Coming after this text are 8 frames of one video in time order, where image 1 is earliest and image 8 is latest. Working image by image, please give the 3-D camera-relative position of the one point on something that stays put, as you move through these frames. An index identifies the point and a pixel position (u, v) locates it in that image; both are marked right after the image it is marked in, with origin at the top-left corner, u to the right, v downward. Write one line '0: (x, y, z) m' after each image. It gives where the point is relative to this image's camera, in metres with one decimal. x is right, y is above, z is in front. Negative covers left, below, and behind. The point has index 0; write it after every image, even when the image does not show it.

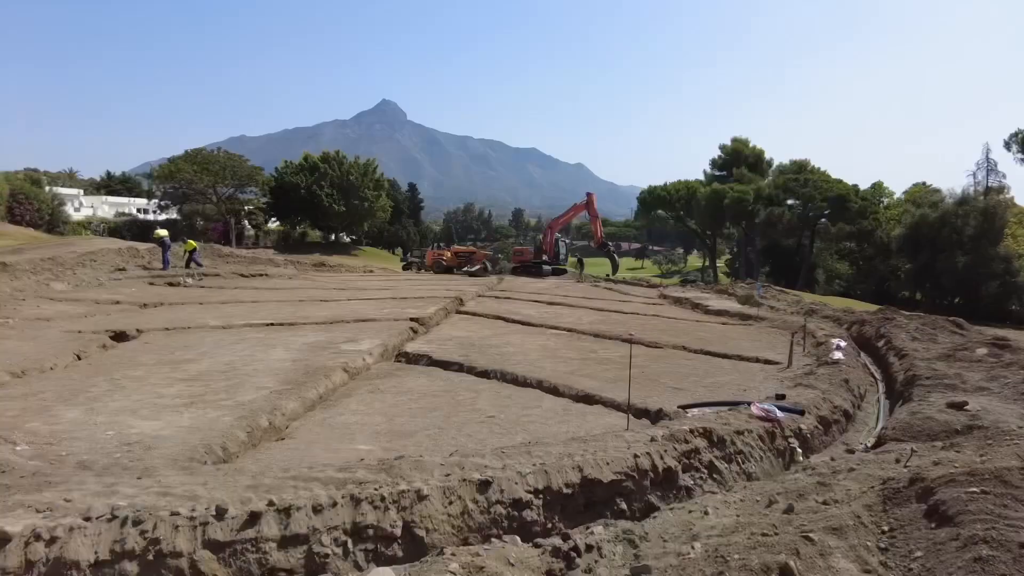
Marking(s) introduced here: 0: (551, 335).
0: (+0.7, -0.8, +10.6) m
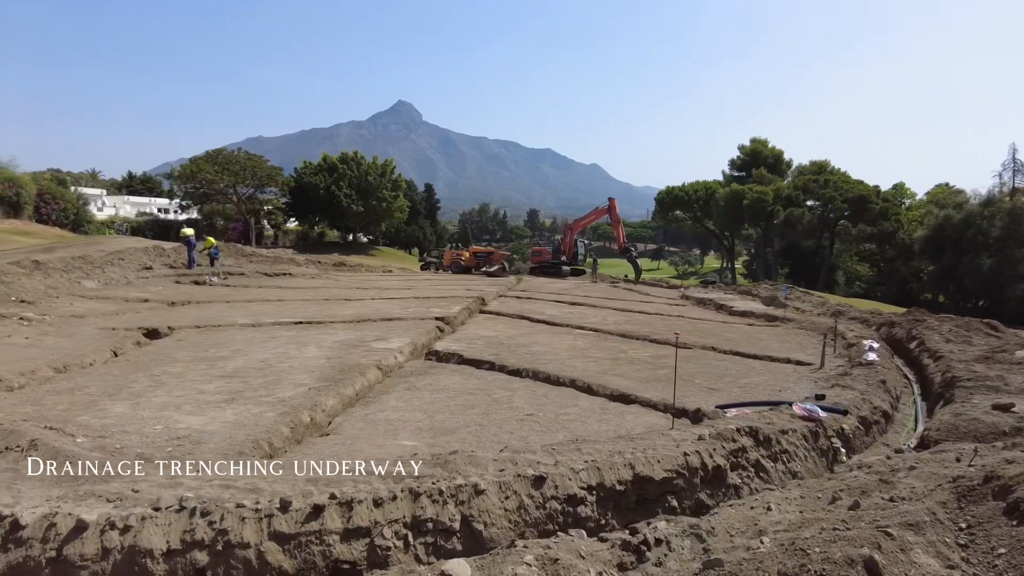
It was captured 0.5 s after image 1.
0: (+1.1, -0.8, +10.7) m
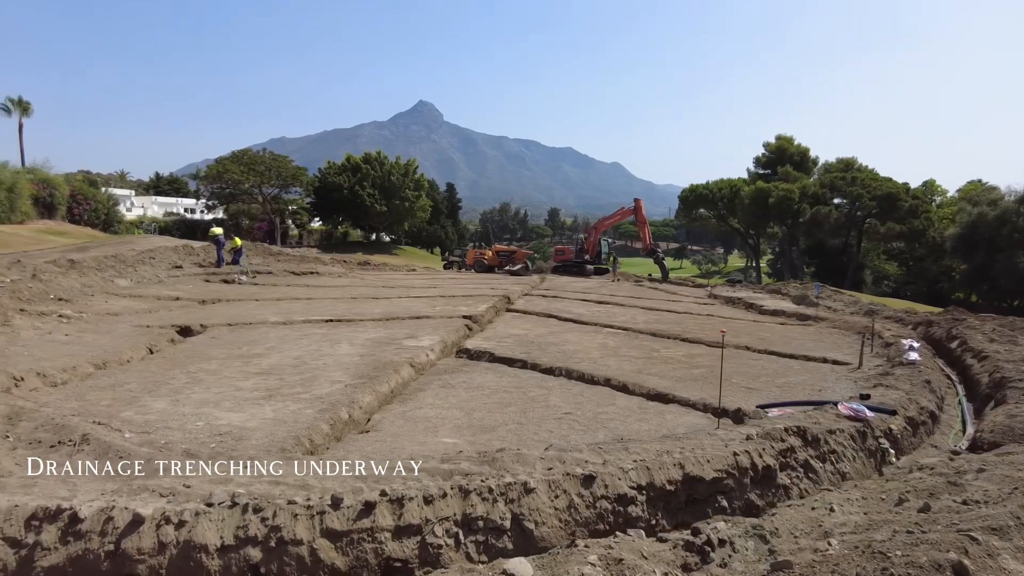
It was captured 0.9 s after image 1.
0: (+1.6, -0.8, +10.6) m
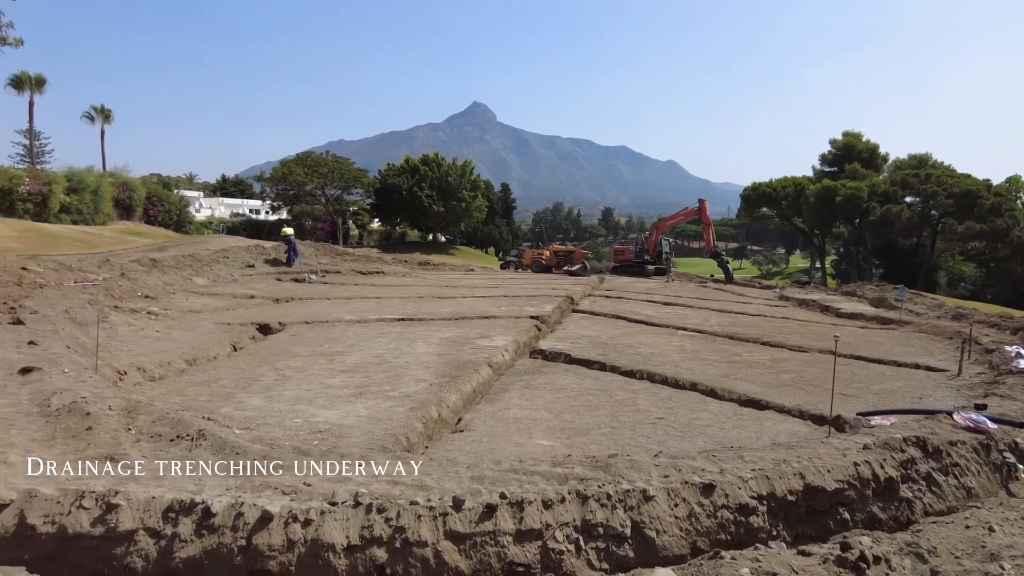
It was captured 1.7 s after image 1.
0: (+2.7, -0.8, +10.3) m
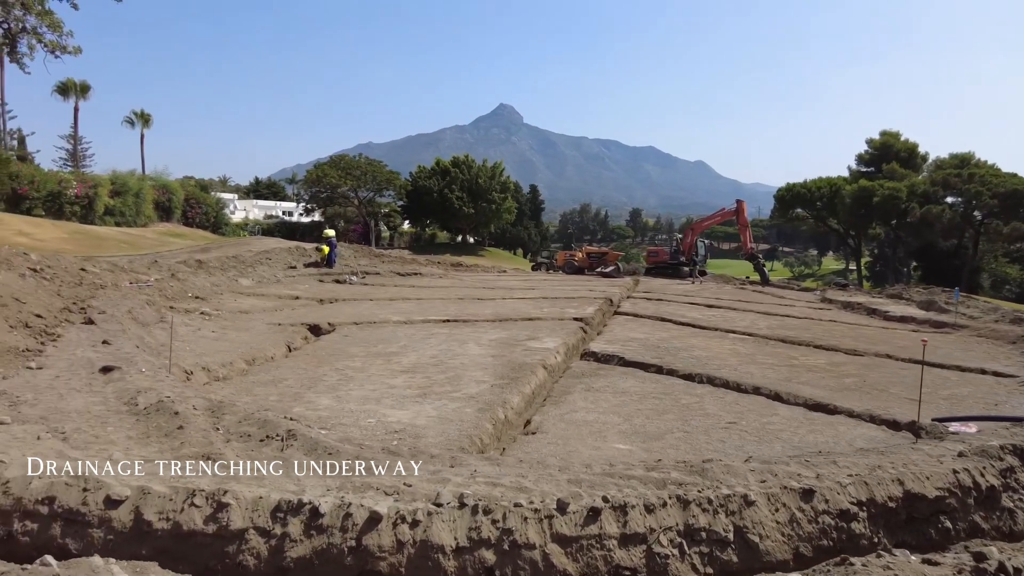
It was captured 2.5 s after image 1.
0: (+3.5, -0.8, +10.2) m
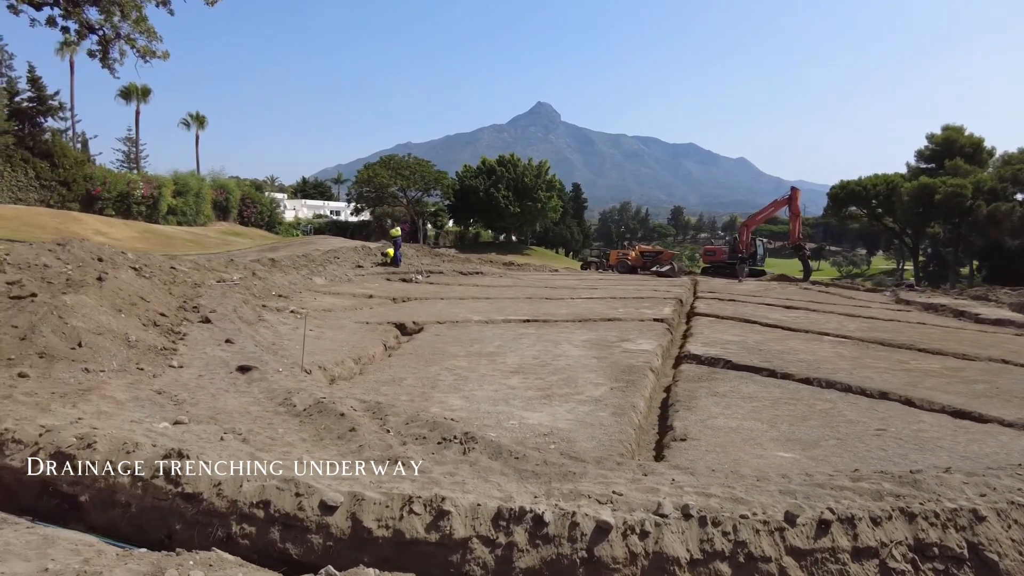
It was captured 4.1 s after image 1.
0: (+4.9, -0.8, +9.9) m
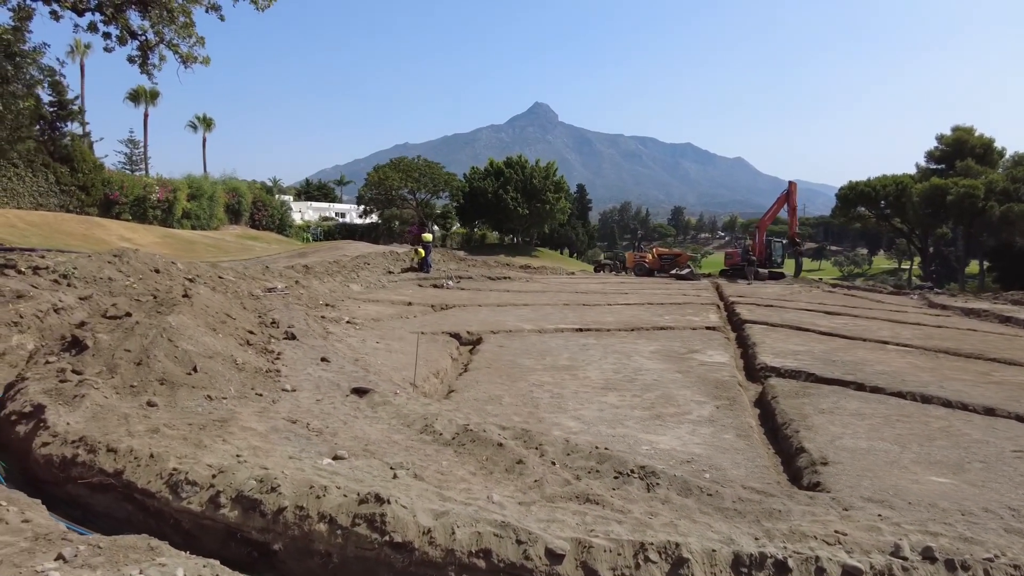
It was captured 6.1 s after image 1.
0: (+5.9, -1.0, +9.8) m
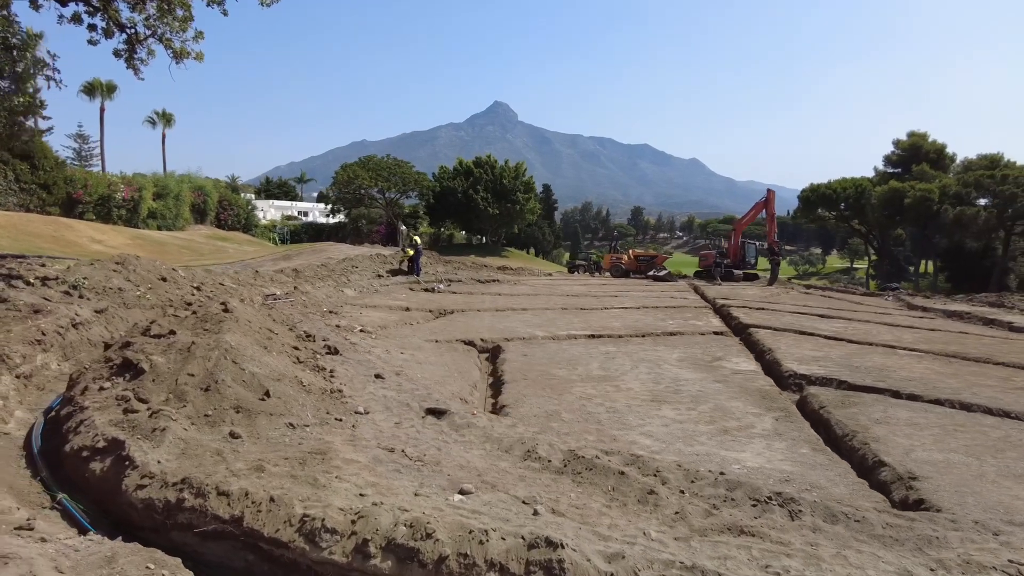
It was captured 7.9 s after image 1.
0: (+6.3, -1.1, +10.0) m
